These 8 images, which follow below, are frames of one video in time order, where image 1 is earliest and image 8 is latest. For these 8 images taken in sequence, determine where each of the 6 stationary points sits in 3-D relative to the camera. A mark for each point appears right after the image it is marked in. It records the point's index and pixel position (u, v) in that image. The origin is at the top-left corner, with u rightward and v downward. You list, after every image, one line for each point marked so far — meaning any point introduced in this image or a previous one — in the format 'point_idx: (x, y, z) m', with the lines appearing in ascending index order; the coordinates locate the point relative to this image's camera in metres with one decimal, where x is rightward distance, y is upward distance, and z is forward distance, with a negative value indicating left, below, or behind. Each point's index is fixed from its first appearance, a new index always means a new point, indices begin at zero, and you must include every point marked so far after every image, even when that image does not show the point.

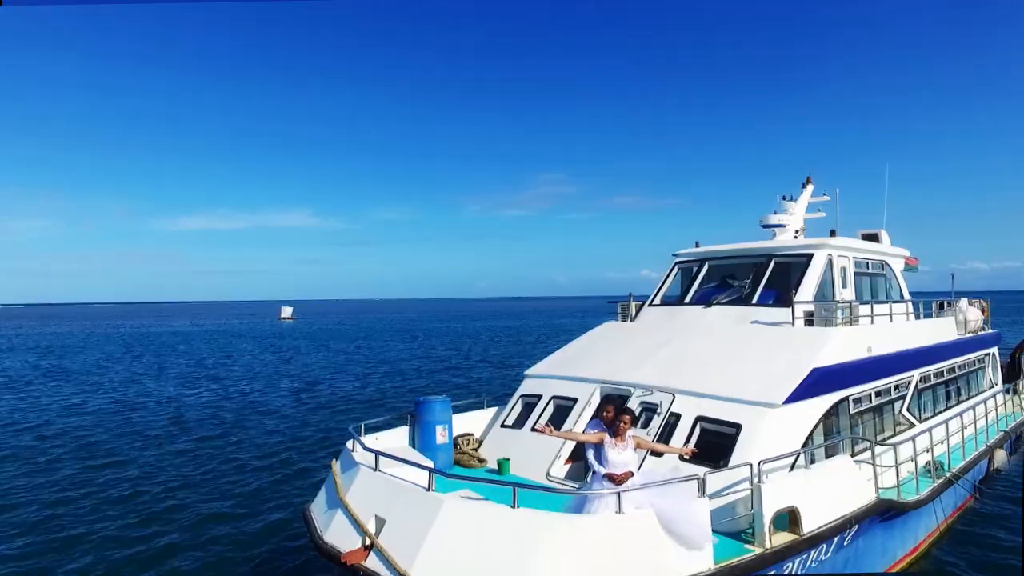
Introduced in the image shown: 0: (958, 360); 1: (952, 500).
0: (+13.4, -2.1, +16.4) m
1: (+10.6, -5.1, +13.3) m
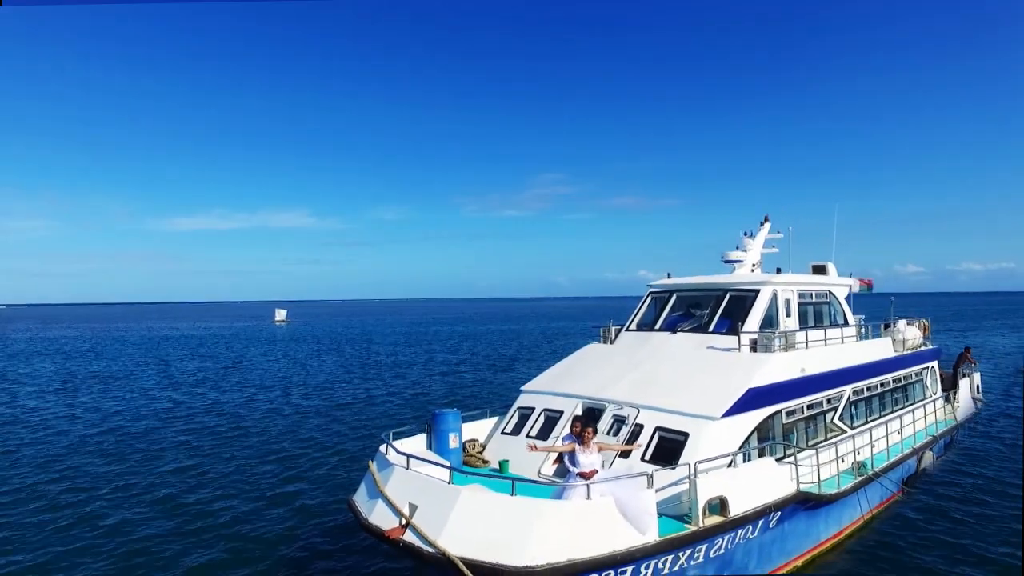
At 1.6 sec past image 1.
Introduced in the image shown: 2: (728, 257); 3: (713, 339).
0: (+13.3, -3.0, +19.1) m
1: (+10.6, -5.9, +15.9) m
2: (+7.1, +1.0, +18.1) m
3: (+5.6, -1.4, +15.2) m
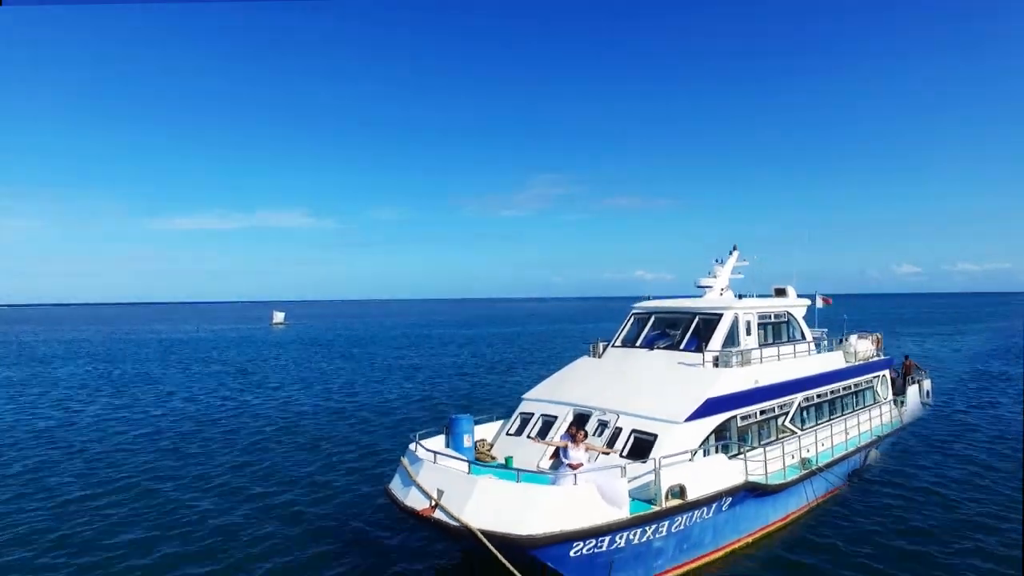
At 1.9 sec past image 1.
0: (+13.4, -3.8, +22.1) m
1: (+10.7, -6.7, +18.9) m
2: (+7.2, +0.2, +21.0) m
3: (+5.7, -2.2, +18.2) m
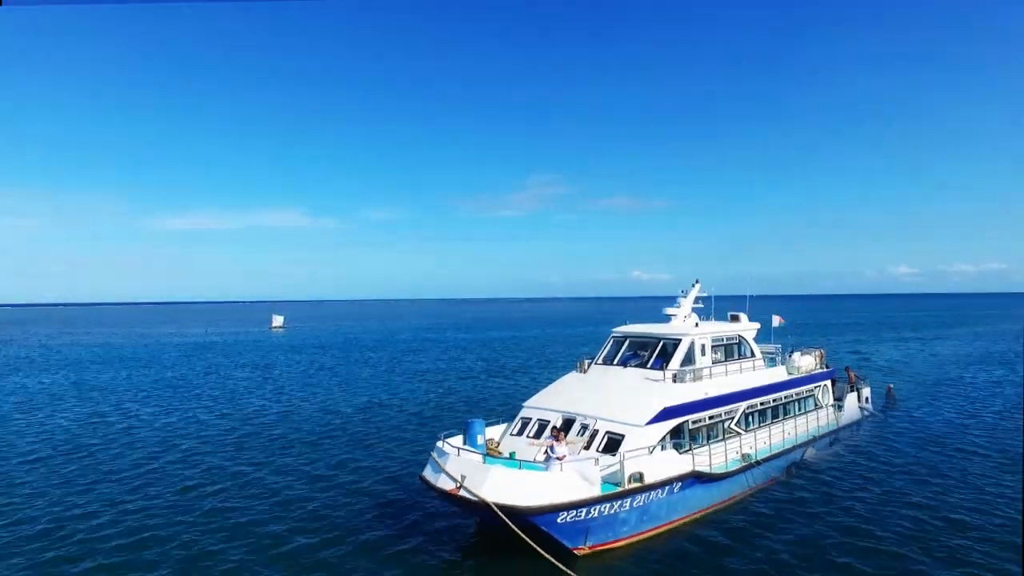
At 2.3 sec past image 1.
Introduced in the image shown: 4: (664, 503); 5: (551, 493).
0: (+13.5, -5.1, +26.9) m
1: (+10.7, -8.0, +23.7) m
2: (+7.3, -1.1, +25.8) m
3: (+5.8, -3.5, +23.0) m
4: (+5.3, -7.6, +19.4) m
5: (+1.2, -6.4, +17.1) m
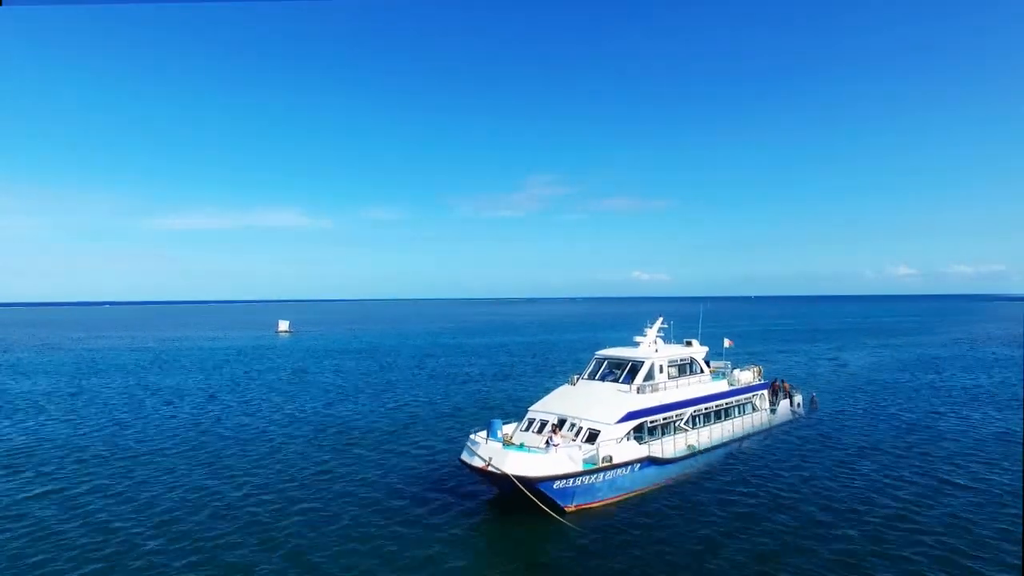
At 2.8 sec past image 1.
0: (+14.0, -7.2, +35.5) m
1: (+11.3, -10.1, +32.3) m
2: (+7.8, -3.2, +34.5) m
3: (+6.4, -5.6, +31.6) m
4: (+5.8, -9.7, +28.0) m
5: (+1.8, -8.5, +25.7) m
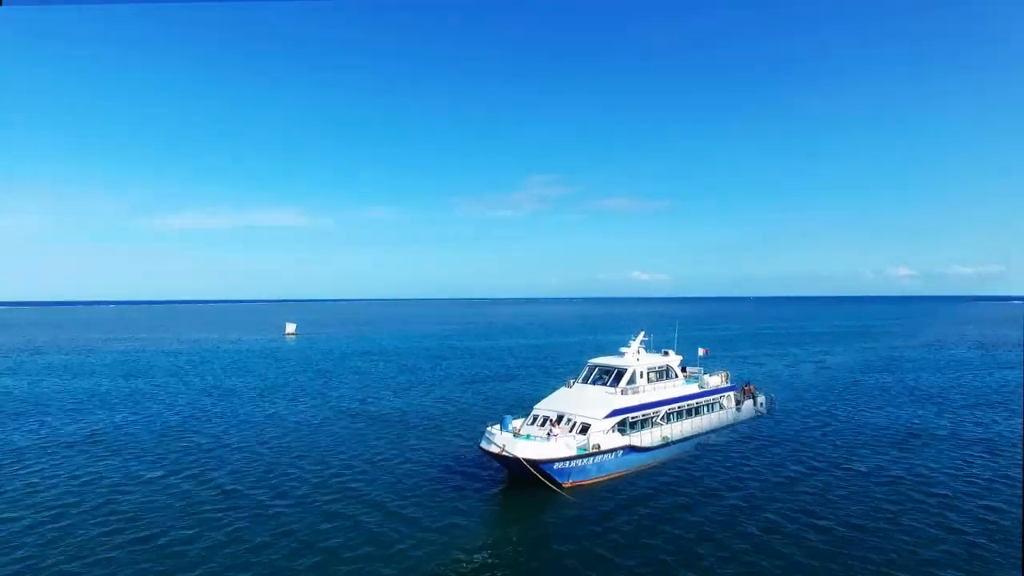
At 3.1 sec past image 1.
0: (+14.5, -8.7, +42.8) m
1: (+11.8, -11.6, +39.6) m
2: (+8.4, -4.7, +41.7) m
3: (+6.9, -7.1, +38.9) m
4: (+6.4, -11.2, +35.3) m
5: (+2.3, -10.0, +32.9) m
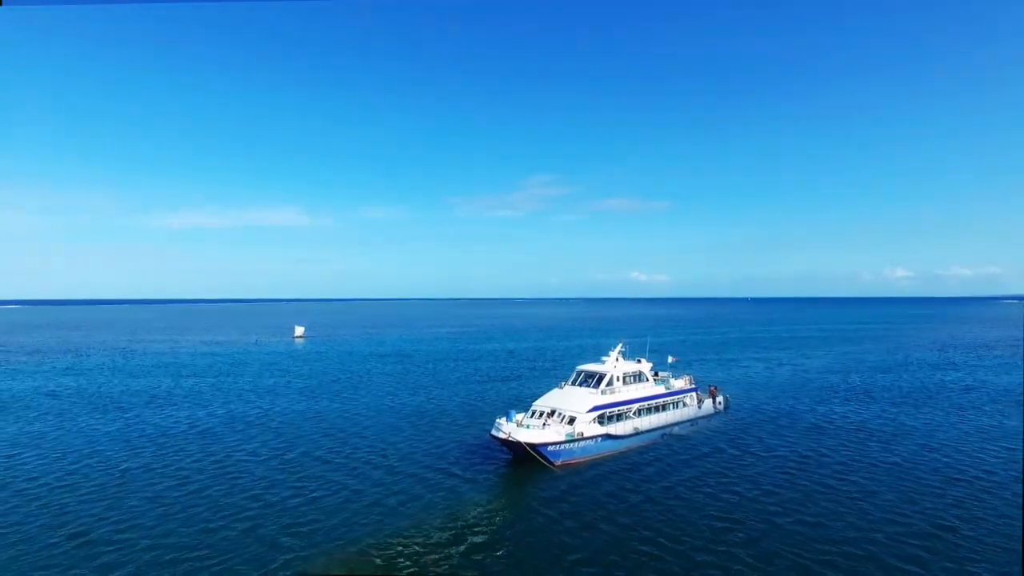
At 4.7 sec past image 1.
0: (+14.8, -10.7, +53.1) m
1: (+12.1, -13.6, +49.9) m
2: (+8.7, -6.6, +52.0) m
3: (+7.2, -9.1, +49.1) m
4: (+6.7, -13.2, +45.6) m
5: (+2.6, -11.9, +43.2) m
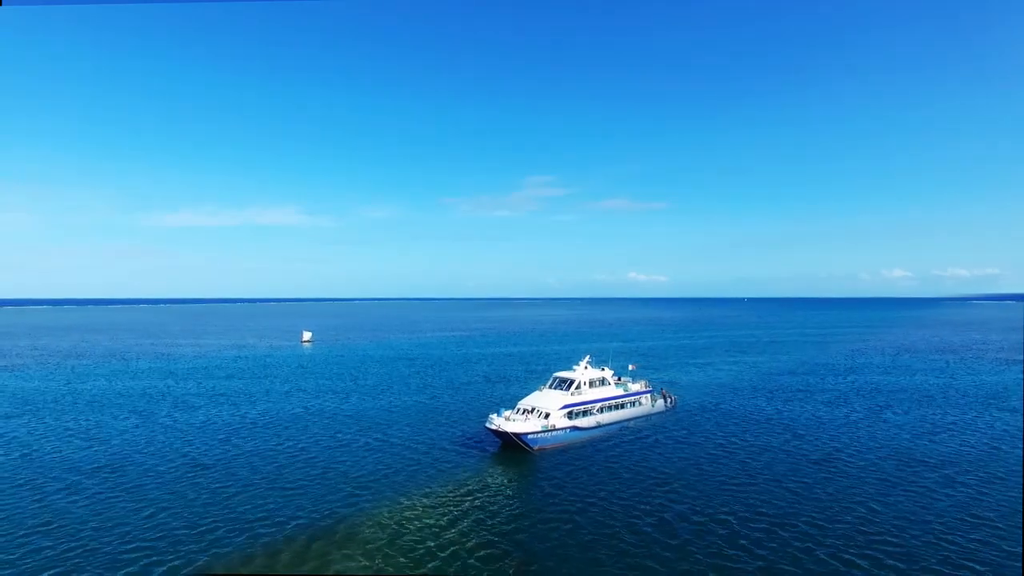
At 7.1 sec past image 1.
0: (+13.6, -13.6, +67.0) m
1: (+10.9, -16.5, +63.8) m
2: (+7.5, -9.5, +65.9) m
3: (+6.0, -11.9, +63.0) m
4: (+5.5, -16.0, +59.5) m
5: (+1.4, -14.8, +57.1) m
